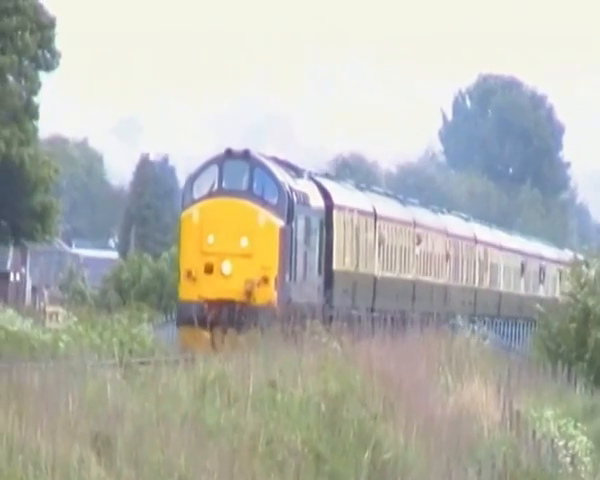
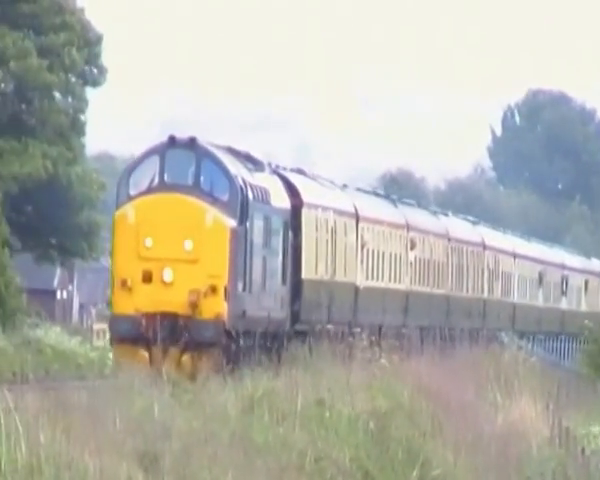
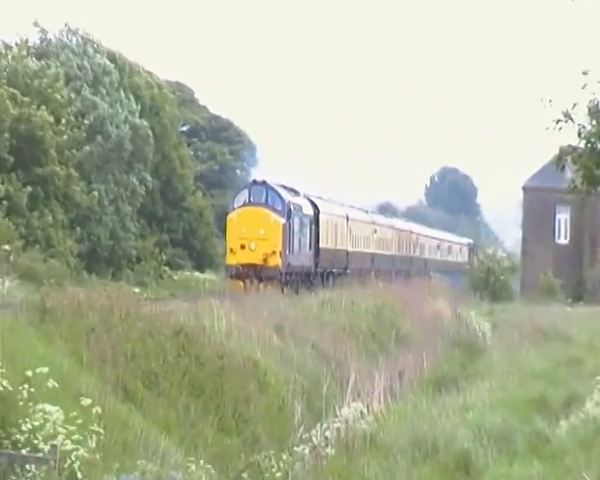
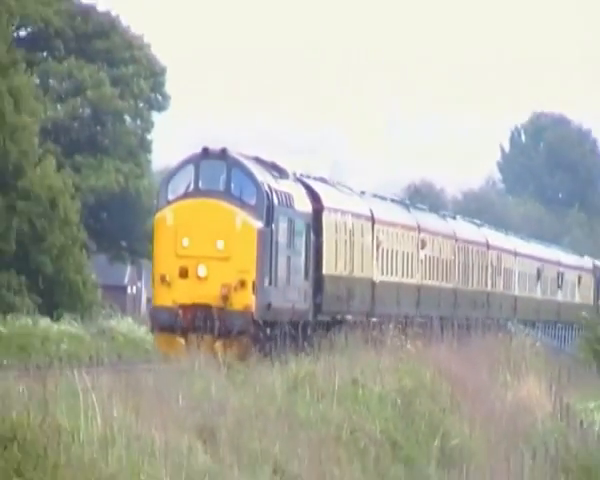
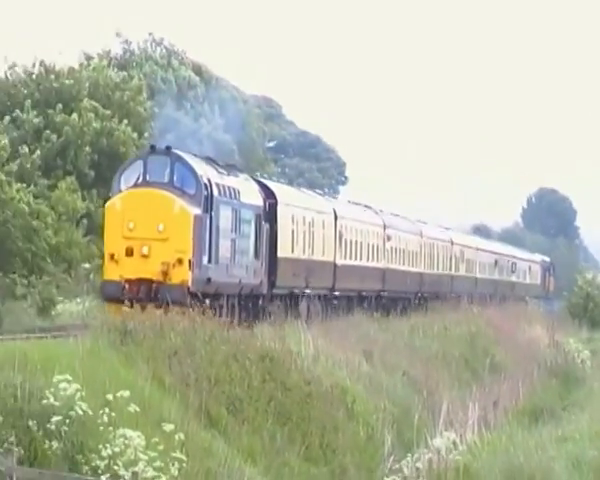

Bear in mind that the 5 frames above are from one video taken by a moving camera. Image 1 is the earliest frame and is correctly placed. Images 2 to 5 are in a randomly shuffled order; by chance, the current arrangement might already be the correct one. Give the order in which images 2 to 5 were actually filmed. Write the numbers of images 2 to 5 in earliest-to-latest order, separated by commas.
2, 4, 3, 5
